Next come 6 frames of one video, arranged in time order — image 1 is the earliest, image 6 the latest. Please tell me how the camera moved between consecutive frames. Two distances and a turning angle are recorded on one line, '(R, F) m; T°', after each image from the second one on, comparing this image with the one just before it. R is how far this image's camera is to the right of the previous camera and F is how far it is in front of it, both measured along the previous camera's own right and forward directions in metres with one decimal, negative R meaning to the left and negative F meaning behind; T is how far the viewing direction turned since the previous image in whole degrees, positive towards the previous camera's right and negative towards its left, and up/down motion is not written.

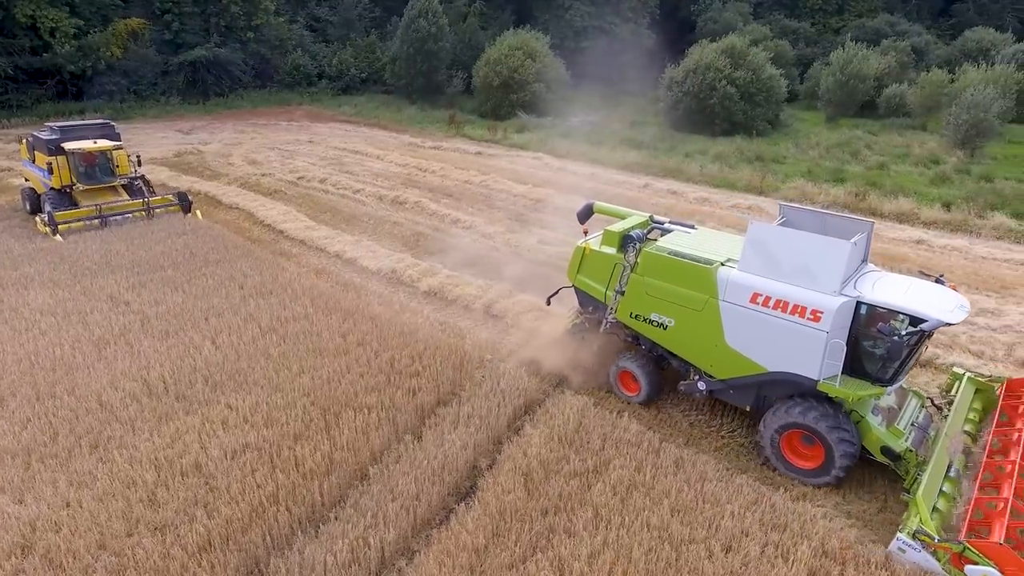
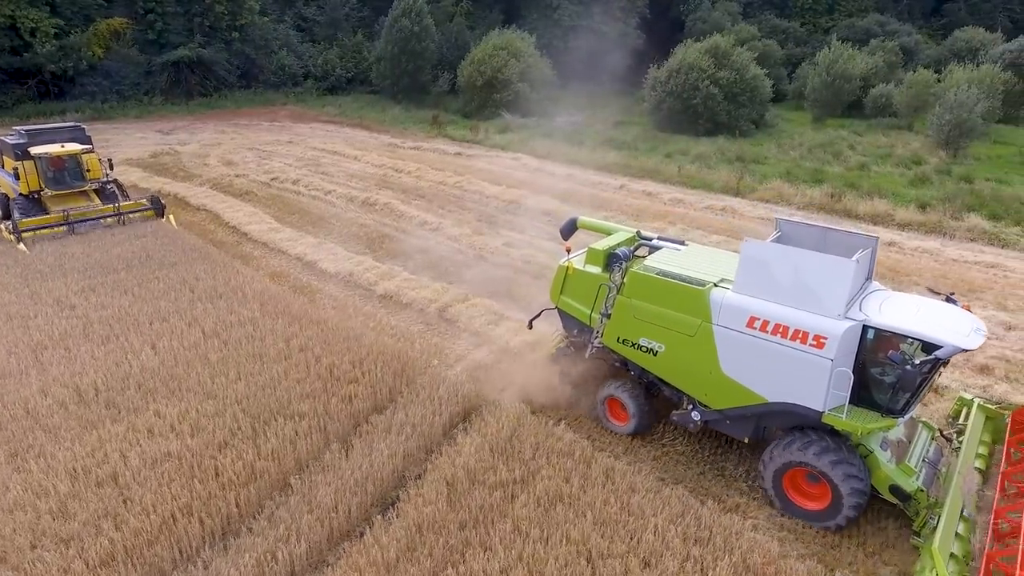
(+0.6, +0.1) m; 0°
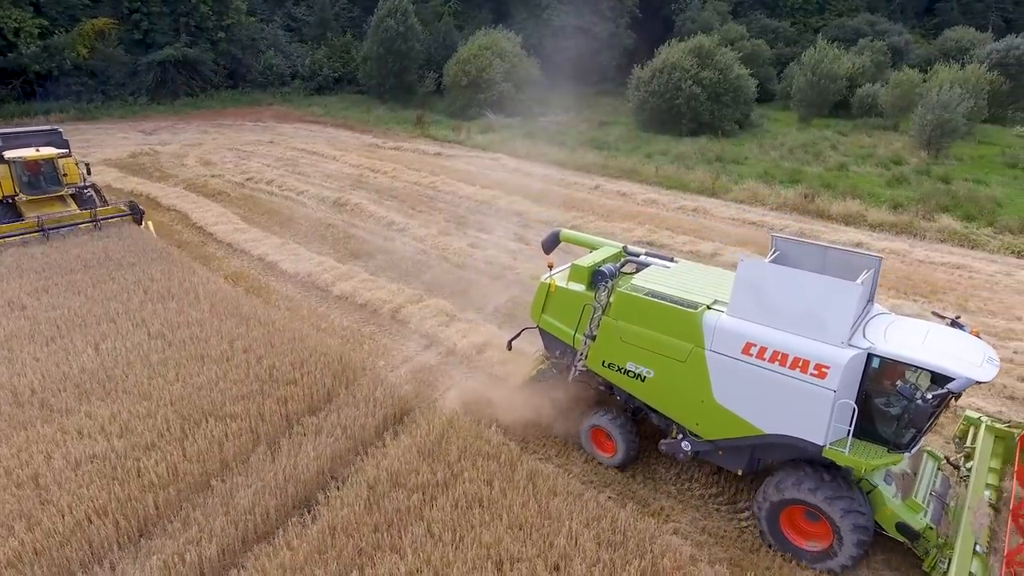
(+0.6, 0.0) m; 0°
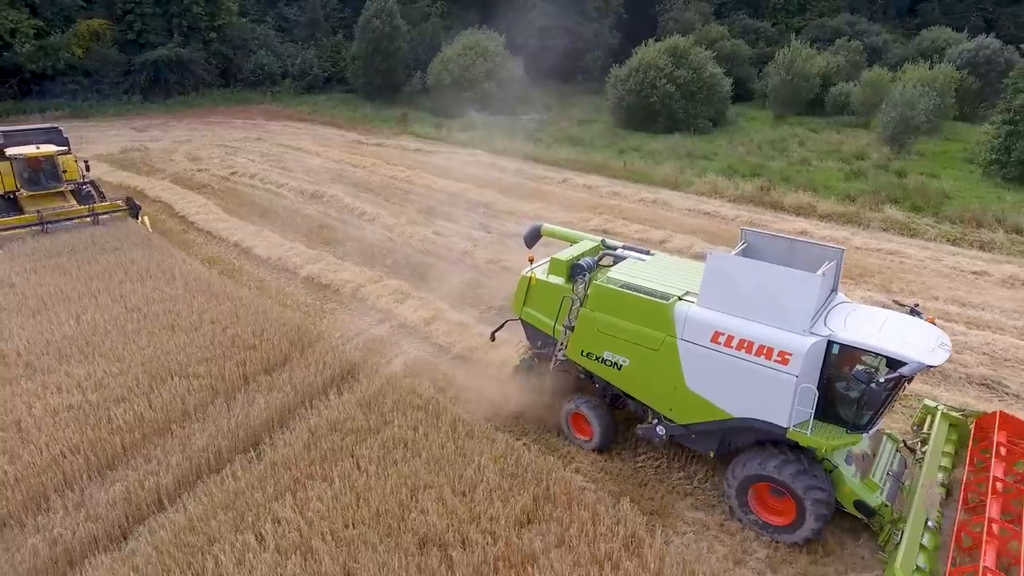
(+0.7, -0.7) m; 0°
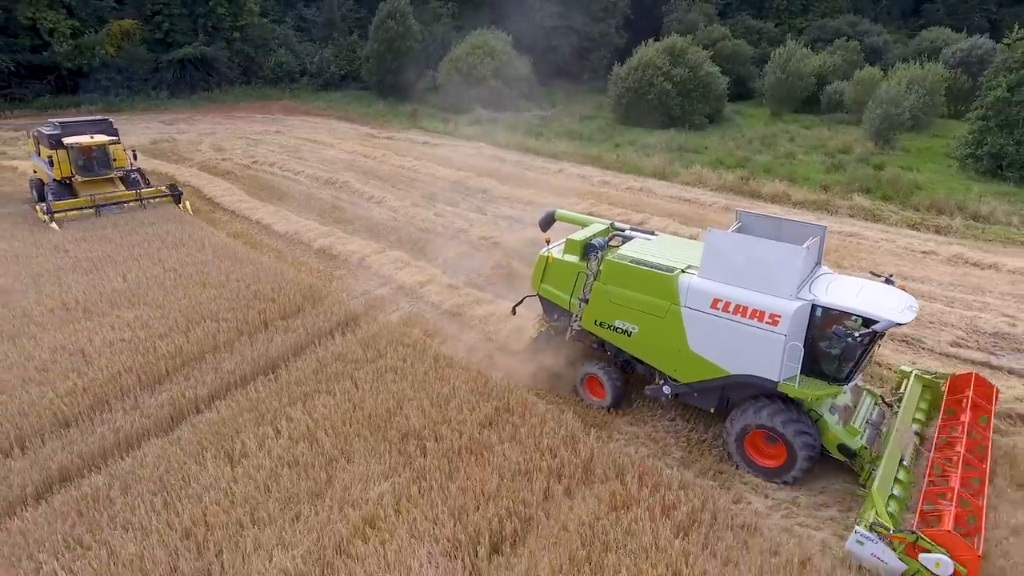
(+0.5, -1.2) m; -1°
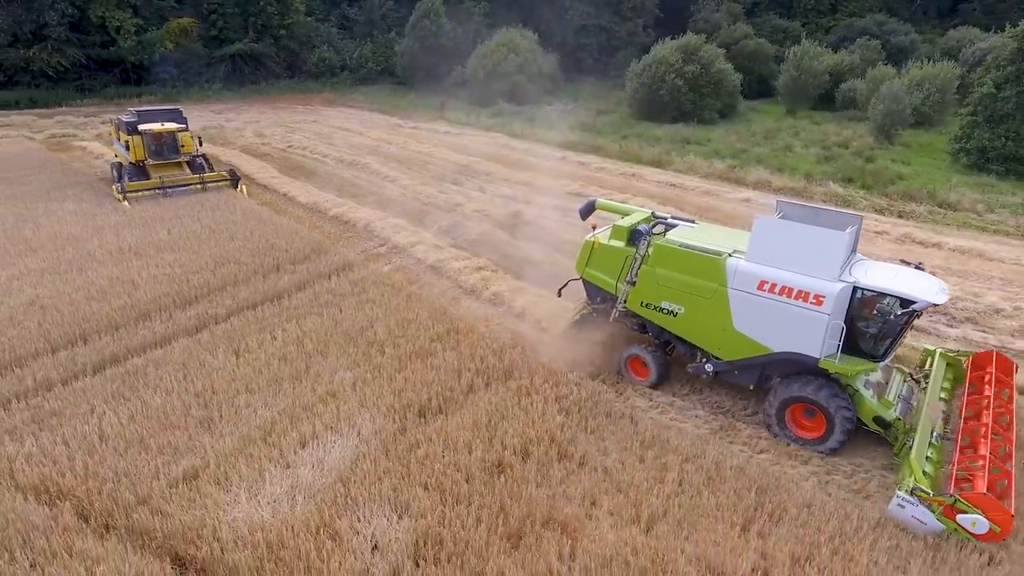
(+1.2, -1.6) m; -4°
